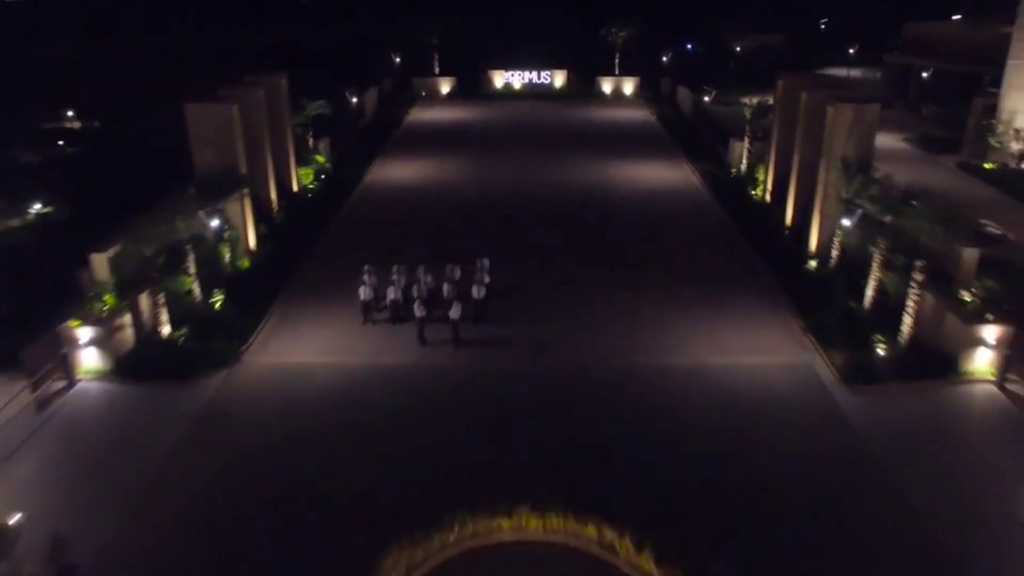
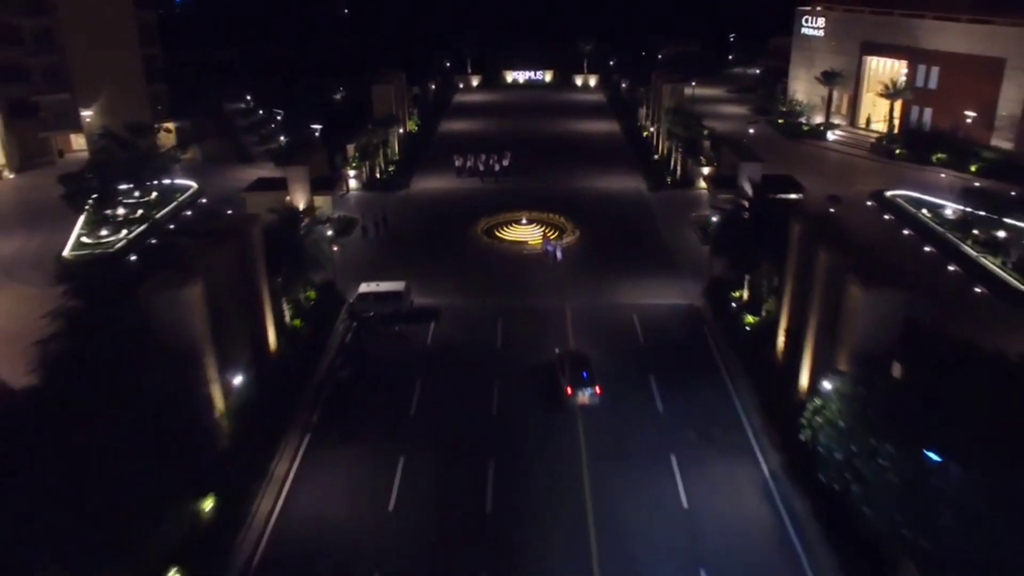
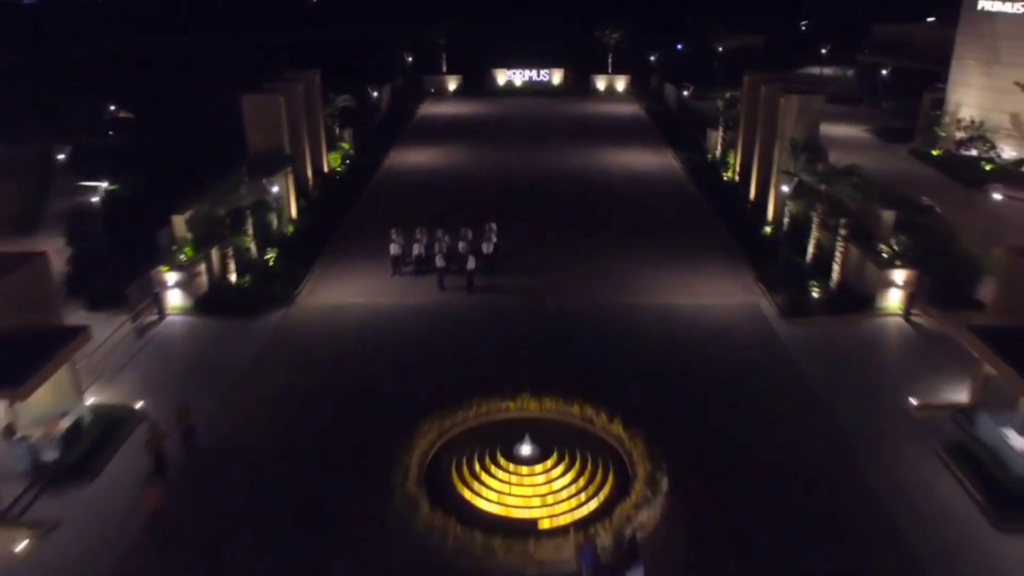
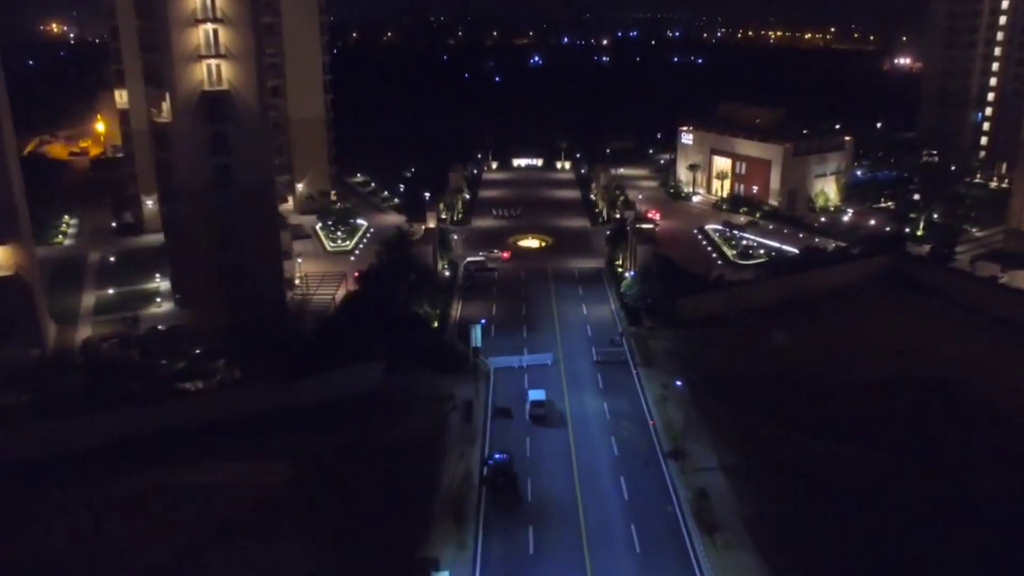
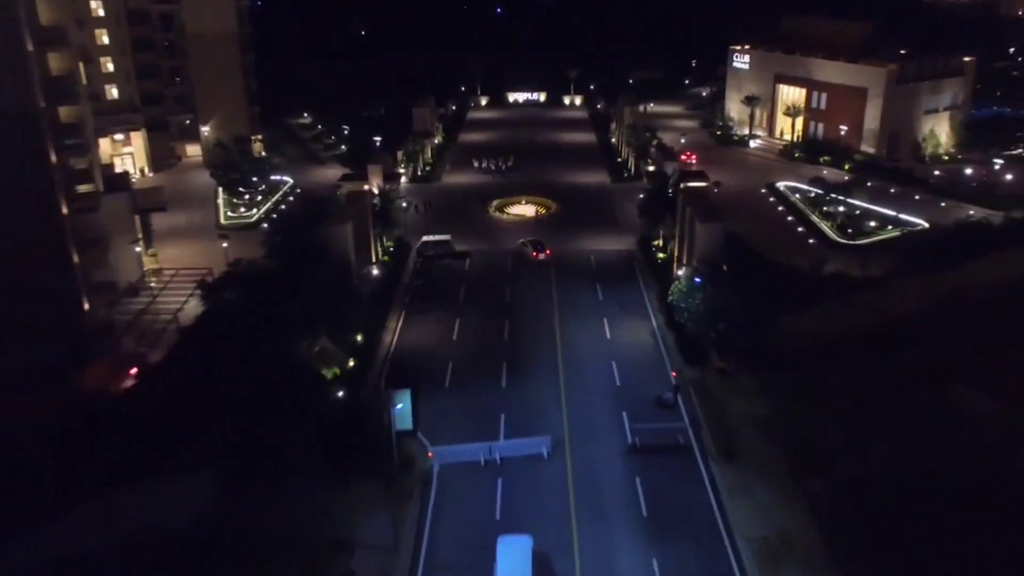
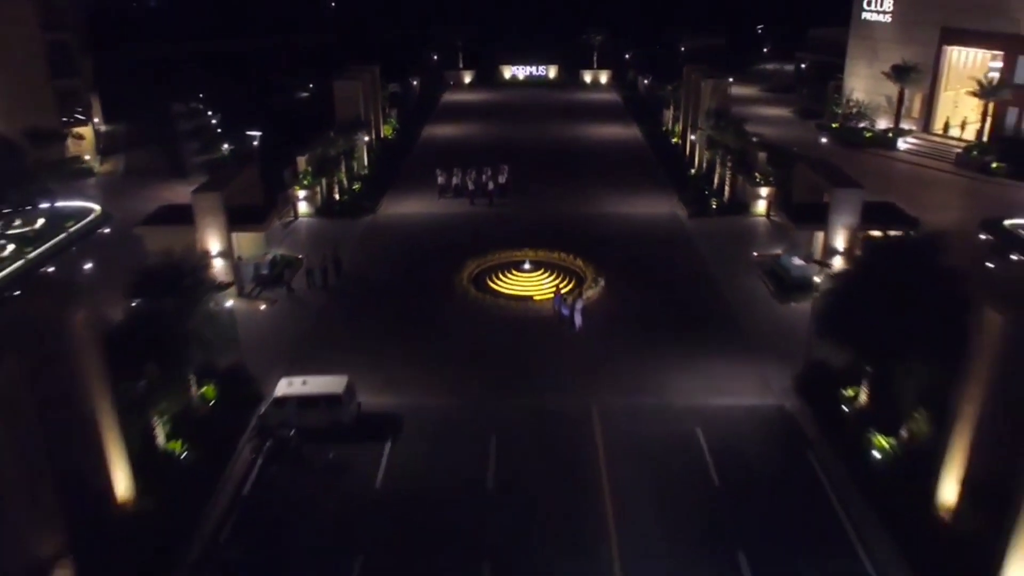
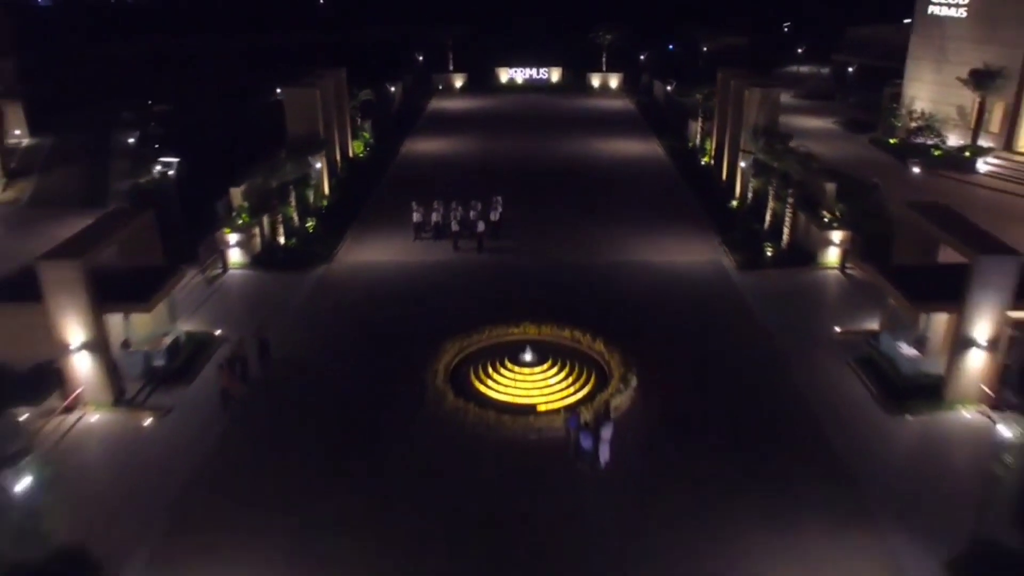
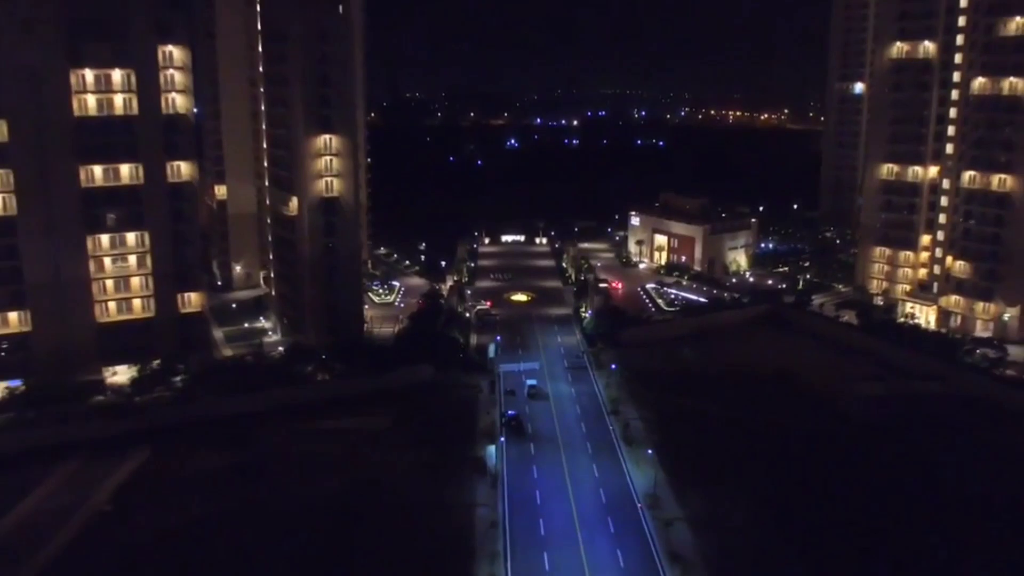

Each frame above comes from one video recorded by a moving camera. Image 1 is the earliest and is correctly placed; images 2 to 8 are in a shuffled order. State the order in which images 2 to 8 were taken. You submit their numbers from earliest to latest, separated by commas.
3, 7, 6, 2, 5, 4, 8
